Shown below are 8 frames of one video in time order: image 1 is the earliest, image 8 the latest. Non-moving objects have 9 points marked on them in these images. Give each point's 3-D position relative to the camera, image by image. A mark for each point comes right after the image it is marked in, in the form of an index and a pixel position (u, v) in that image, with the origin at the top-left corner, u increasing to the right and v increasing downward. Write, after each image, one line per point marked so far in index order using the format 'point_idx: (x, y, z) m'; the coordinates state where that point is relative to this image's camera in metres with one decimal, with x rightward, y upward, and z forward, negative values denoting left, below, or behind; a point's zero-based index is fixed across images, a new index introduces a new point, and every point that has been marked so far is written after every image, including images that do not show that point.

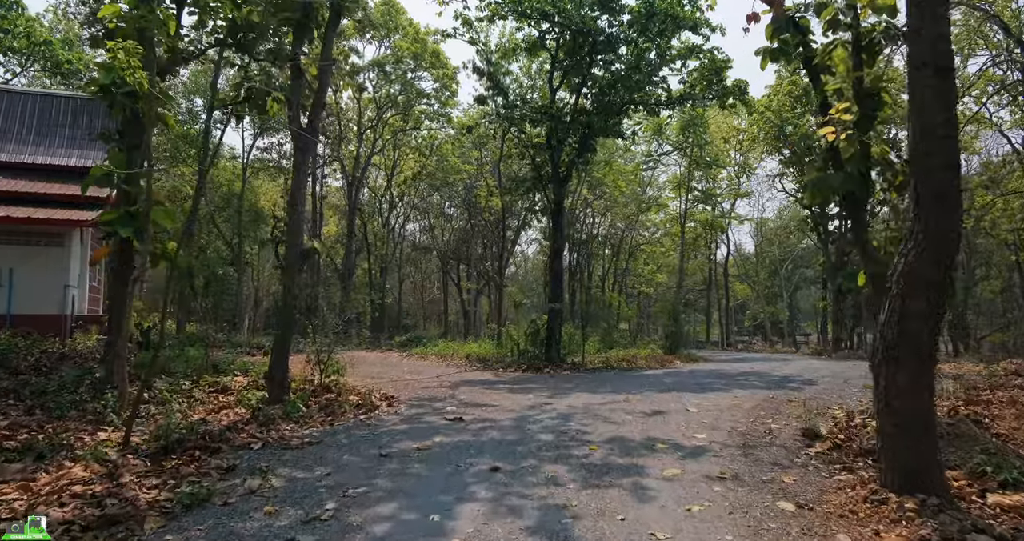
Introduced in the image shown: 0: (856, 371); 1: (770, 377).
0: (+7.0, -2.1, +14.3) m
1: (+4.8, -2.0, +13.1) m
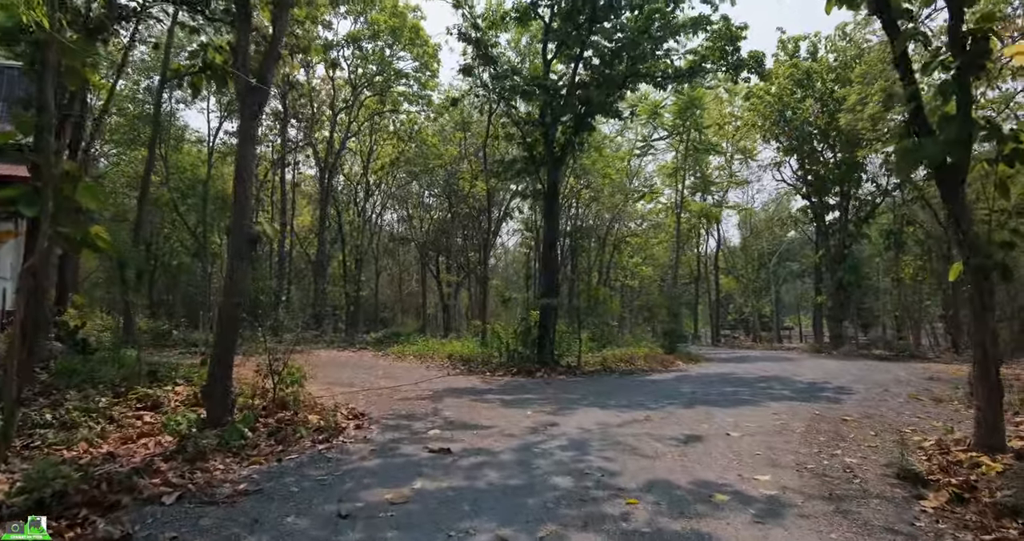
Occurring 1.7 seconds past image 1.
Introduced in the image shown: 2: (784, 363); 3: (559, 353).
0: (+6.8, -1.9, +12.8) m
1: (+4.6, -1.9, +11.6) m
2: (+6.8, -2.3, +17.8) m
3: (+1.0, -1.8, +15.5) m
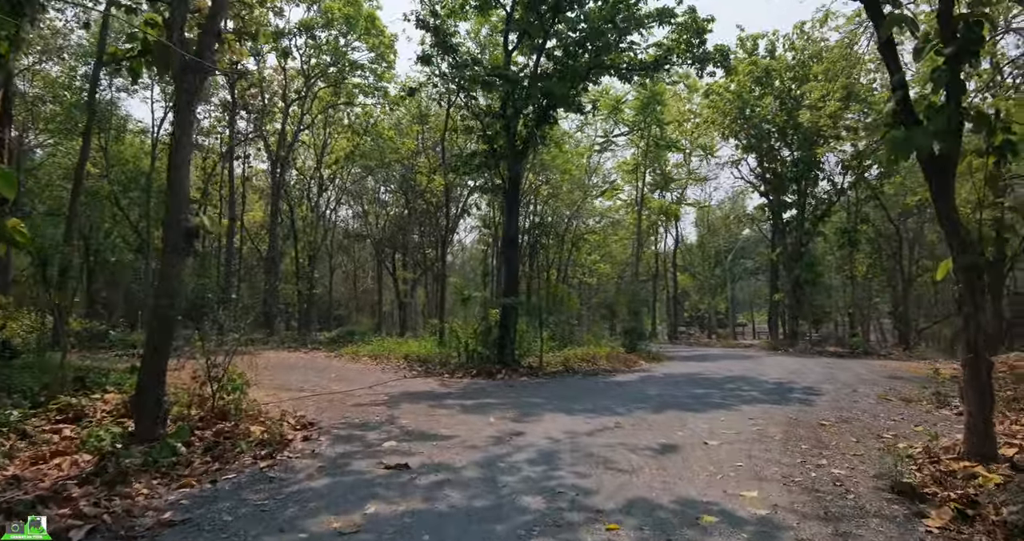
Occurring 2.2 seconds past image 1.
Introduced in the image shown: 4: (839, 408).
0: (+6.1, -1.9, +12.7) m
1: (+4.0, -1.8, +11.3) m
2: (+5.8, -2.3, +17.7) m
3: (+0.2, -1.8, +15.0) m
4: (+4.1, -1.7, +8.8) m
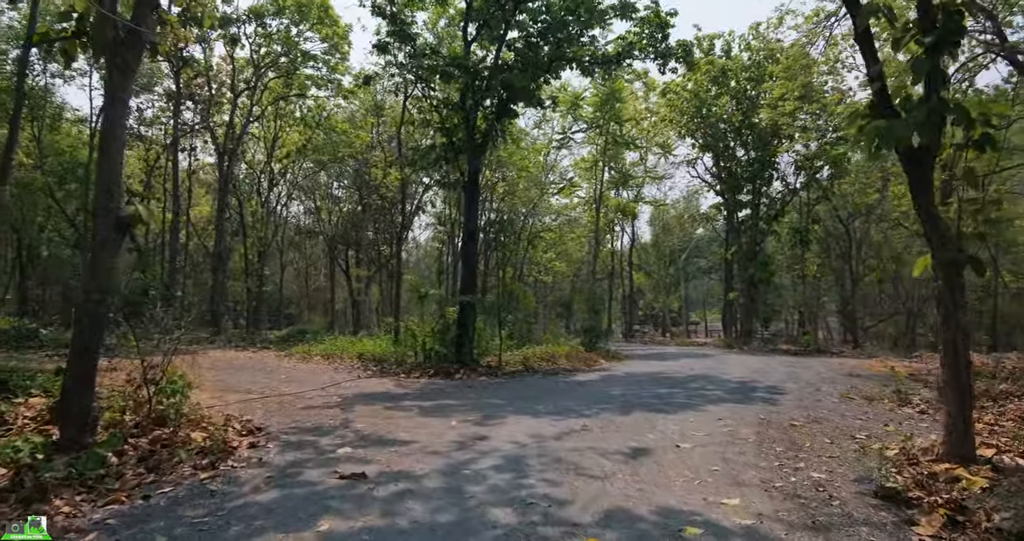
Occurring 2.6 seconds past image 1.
0: (+5.3, -1.9, +12.7) m
1: (+3.4, -1.8, +11.2) m
2: (+4.8, -2.2, +17.7) m
3: (-0.7, -1.7, +14.6) m
4: (+3.6, -1.7, +8.6) m
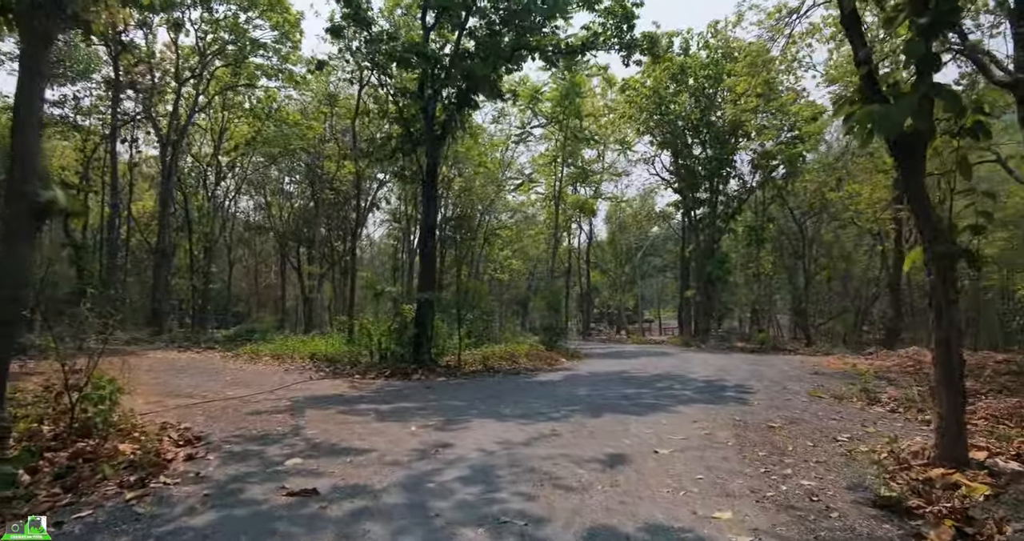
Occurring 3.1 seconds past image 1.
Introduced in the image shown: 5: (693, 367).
0: (+4.6, -1.8, +12.5) m
1: (+2.8, -1.7, +10.9) m
2: (+3.8, -2.1, +17.5) m
3: (-1.5, -1.6, +14.1) m
4: (+3.2, -1.6, +8.4) m
5: (+3.5, -1.9, +13.7) m
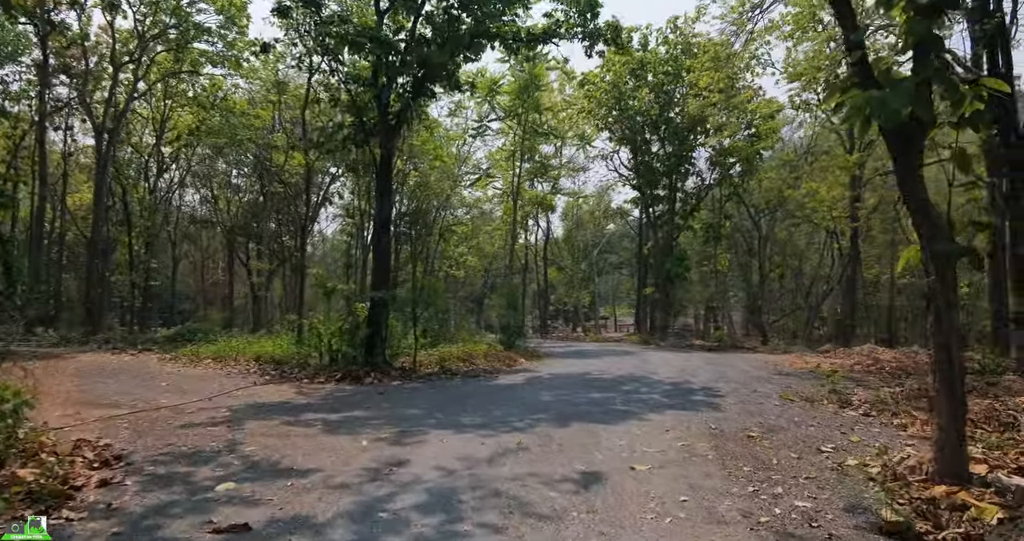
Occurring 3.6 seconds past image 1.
0: (+3.9, -1.8, +12.2) m
1: (+2.2, -1.7, +10.5) m
2: (+2.8, -2.1, +17.1) m
3: (-2.3, -1.6, +13.4) m
4: (+2.7, -1.6, +8.0) m
5: (+2.7, -1.8, +13.4) m
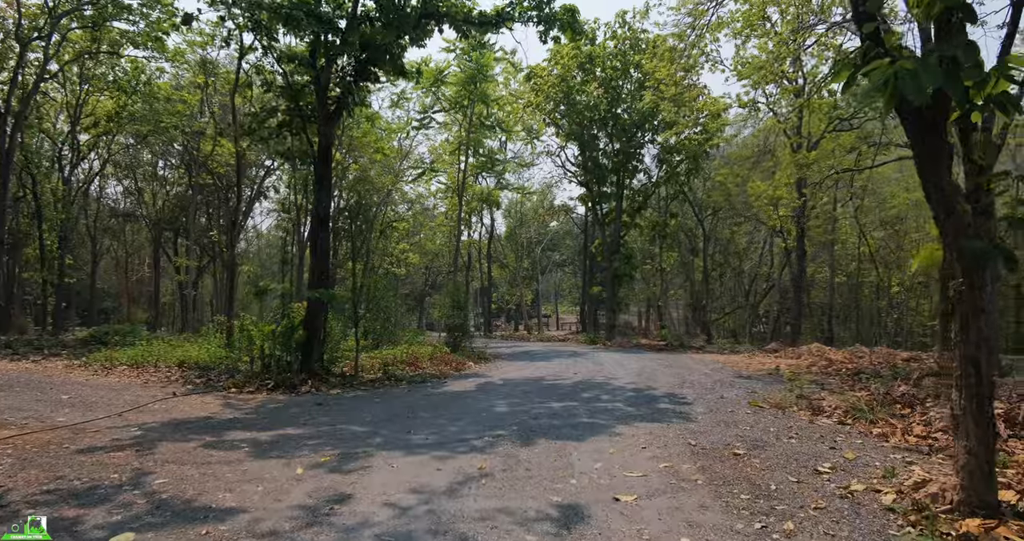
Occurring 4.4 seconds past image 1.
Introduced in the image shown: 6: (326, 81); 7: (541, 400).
0: (+3.1, -1.7, +11.7) m
1: (+1.5, -1.7, +9.8) m
2: (+1.5, -2.1, +16.5) m
3: (-3.2, -1.5, +12.3) m
4: (+2.3, -1.6, +7.4) m
5: (+1.8, -1.8, +12.8) m
6: (-3.3, +3.4, +12.5) m
7: (+0.4, -1.6, +8.9) m
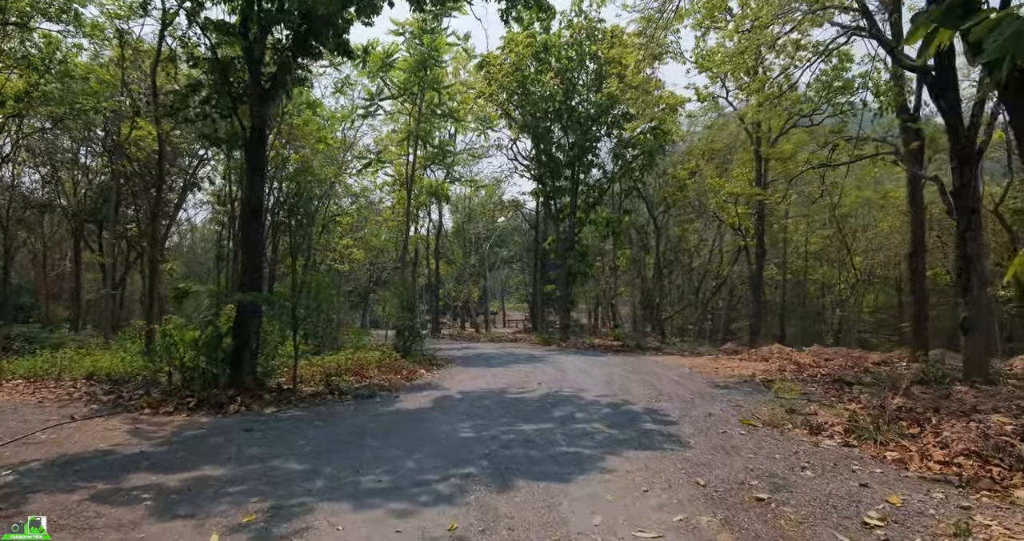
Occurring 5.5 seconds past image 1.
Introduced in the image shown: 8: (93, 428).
0: (+2.5, -1.8, +10.8) m
1: (+1.0, -1.7, +8.8) m
2: (+0.5, -2.0, +15.4) m
3: (-3.8, -1.5, +10.9) m
4: (+2.0, -1.6, +6.4) m
5: (+1.1, -1.8, +11.7) m
6: (-3.9, +3.4, +11.1) m
7: (0.0, -1.6, +7.8) m
8: (-4.6, -1.7, +7.7) m
